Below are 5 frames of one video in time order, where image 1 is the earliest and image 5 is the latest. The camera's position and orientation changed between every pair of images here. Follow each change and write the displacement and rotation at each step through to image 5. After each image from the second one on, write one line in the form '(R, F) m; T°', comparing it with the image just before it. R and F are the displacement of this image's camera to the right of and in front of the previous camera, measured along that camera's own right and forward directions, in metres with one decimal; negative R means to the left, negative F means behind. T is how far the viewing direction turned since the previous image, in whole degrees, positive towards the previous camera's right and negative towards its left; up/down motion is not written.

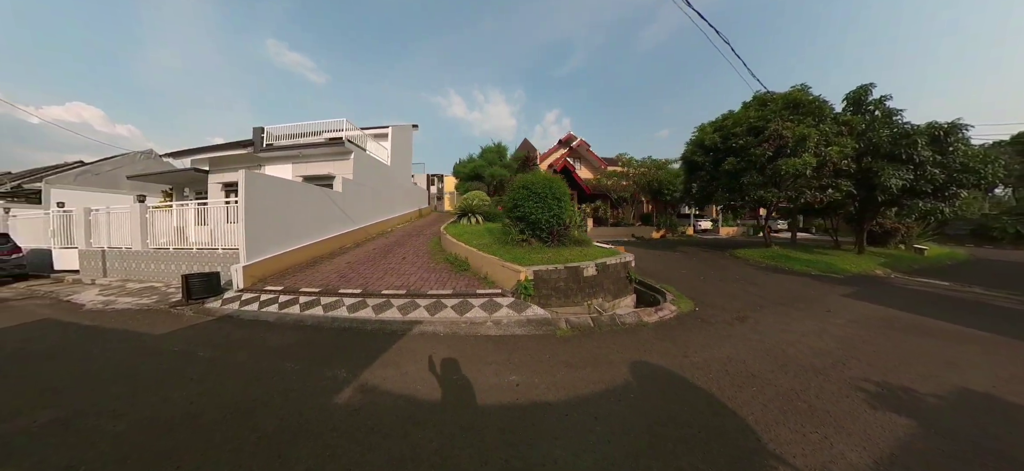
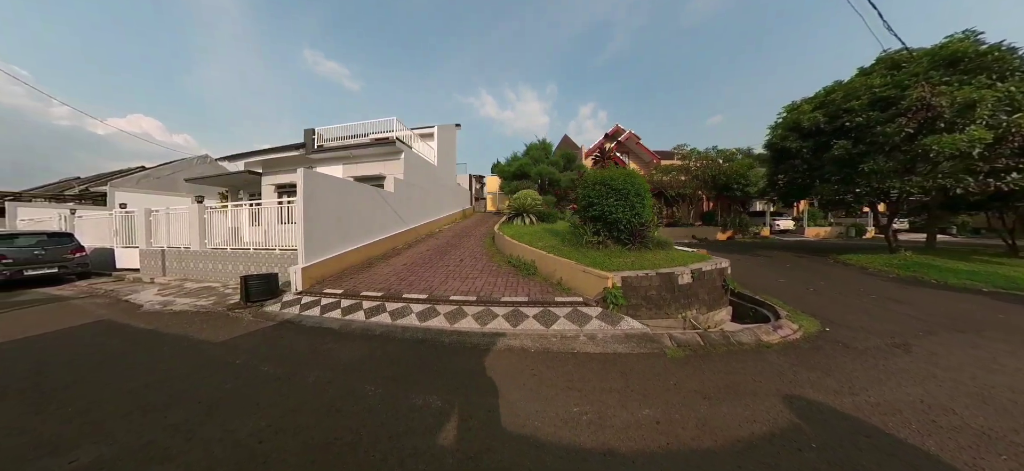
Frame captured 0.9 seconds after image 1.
(-1.1, +0.5) m; -3°
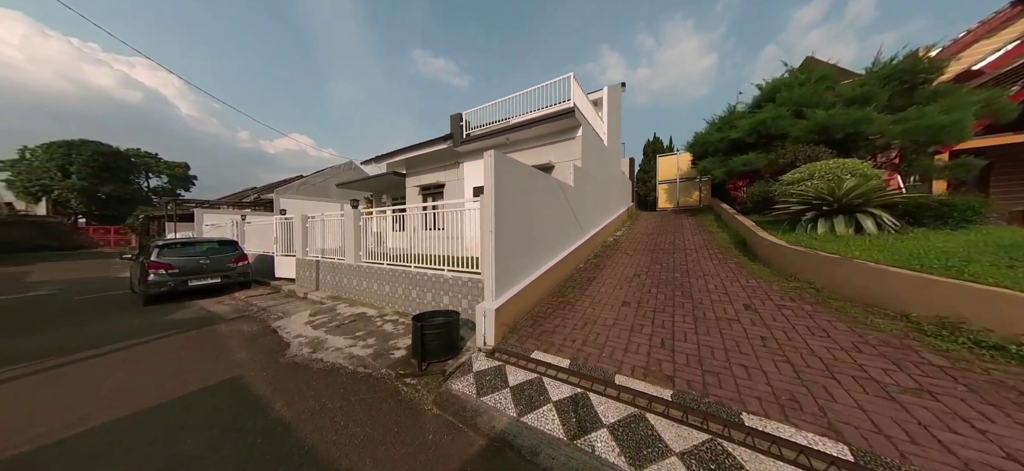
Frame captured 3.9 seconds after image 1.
(-3.1, +2.3) m; -17°
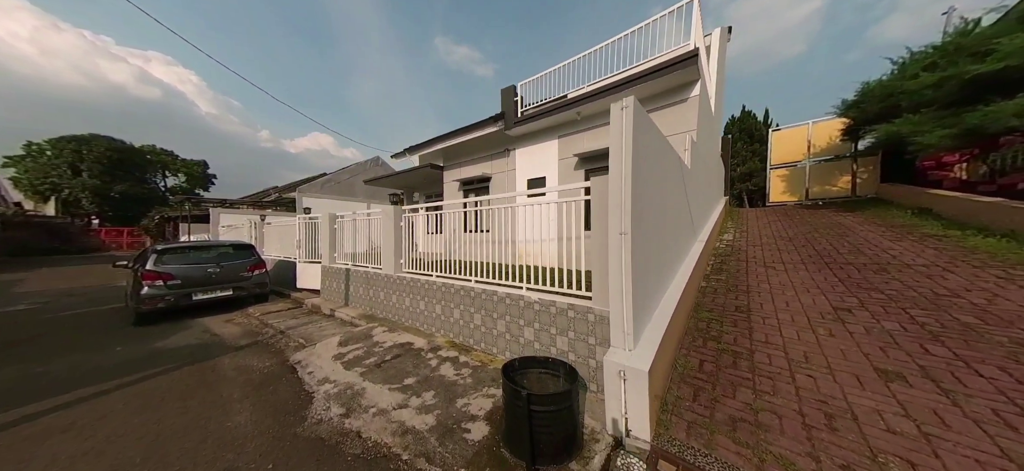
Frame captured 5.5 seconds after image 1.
(-1.0, +1.3) m; -4°
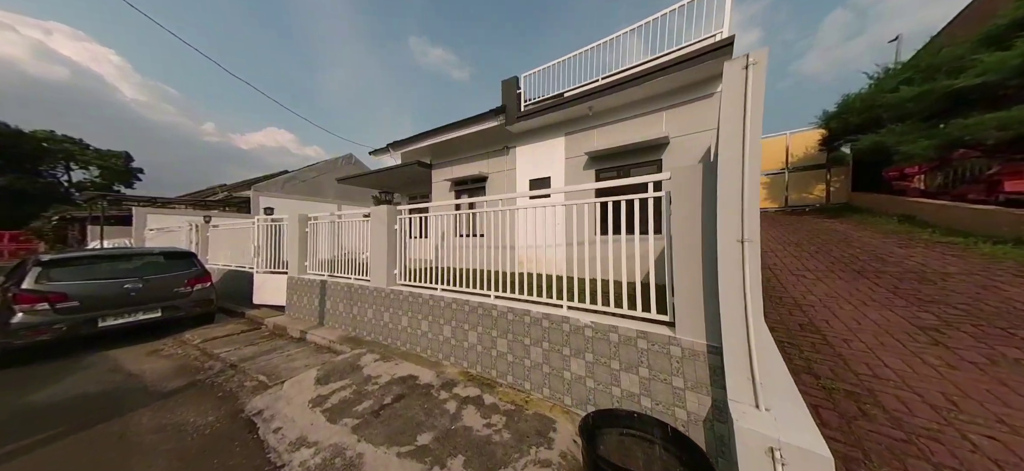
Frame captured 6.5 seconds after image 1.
(-0.6, +0.7) m; +5°
